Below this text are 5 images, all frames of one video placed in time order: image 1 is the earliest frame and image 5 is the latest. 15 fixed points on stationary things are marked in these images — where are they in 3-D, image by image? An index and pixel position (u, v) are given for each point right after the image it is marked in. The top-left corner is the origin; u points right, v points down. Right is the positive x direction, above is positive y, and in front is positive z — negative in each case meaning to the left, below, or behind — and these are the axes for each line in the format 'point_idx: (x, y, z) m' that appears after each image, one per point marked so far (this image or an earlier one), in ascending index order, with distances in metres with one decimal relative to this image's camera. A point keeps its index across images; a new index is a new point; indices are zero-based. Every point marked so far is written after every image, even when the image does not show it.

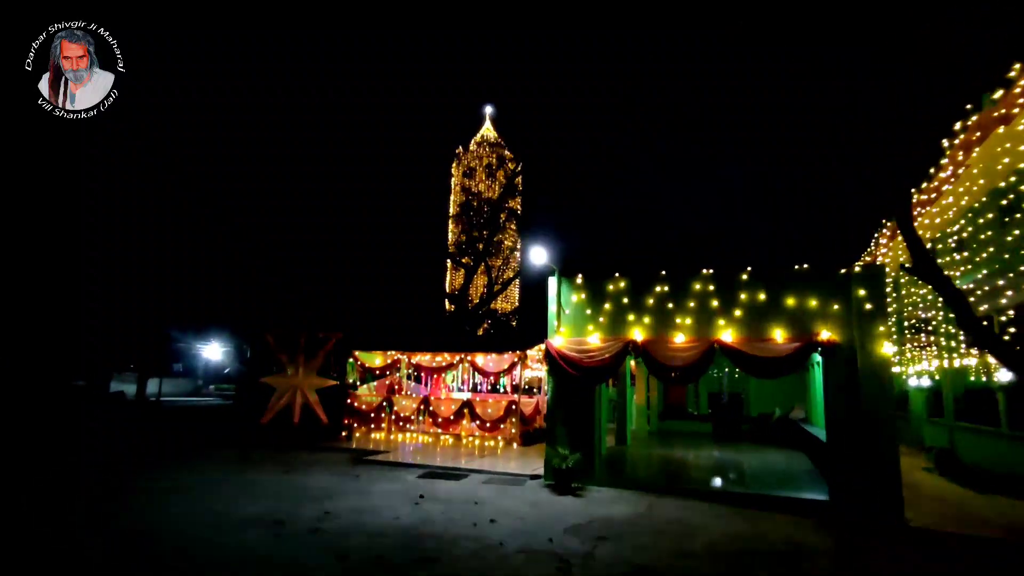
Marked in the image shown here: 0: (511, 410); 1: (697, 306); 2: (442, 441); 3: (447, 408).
0: (0.0, -3.1, +14.6) m
1: (+3.0, -0.3, +9.3) m
2: (-1.8, -4.0, +15.1) m
3: (-1.7, -3.2, +15.4) m
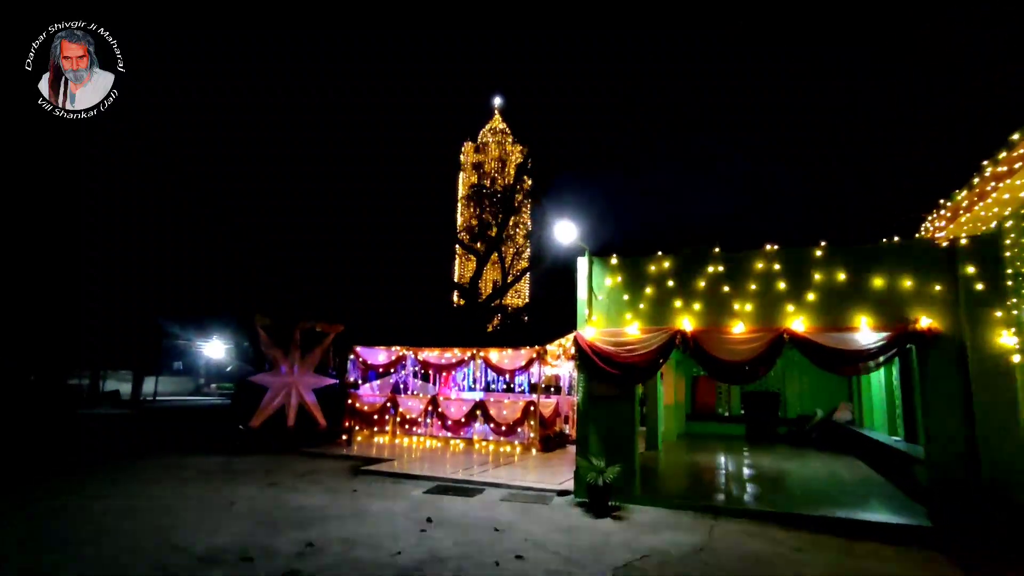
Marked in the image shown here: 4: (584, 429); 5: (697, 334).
0: (+0.4, -2.8, +13.1) m
1: (+3.4, 0.0, +7.8) m
2: (-1.4, -3.7, +13.5) m
3: (-1.3, -3.0, +13.9) m
4: (+1.1, -2.1, +8.4) m
5: (+2.6, -0.6, +7.9) m
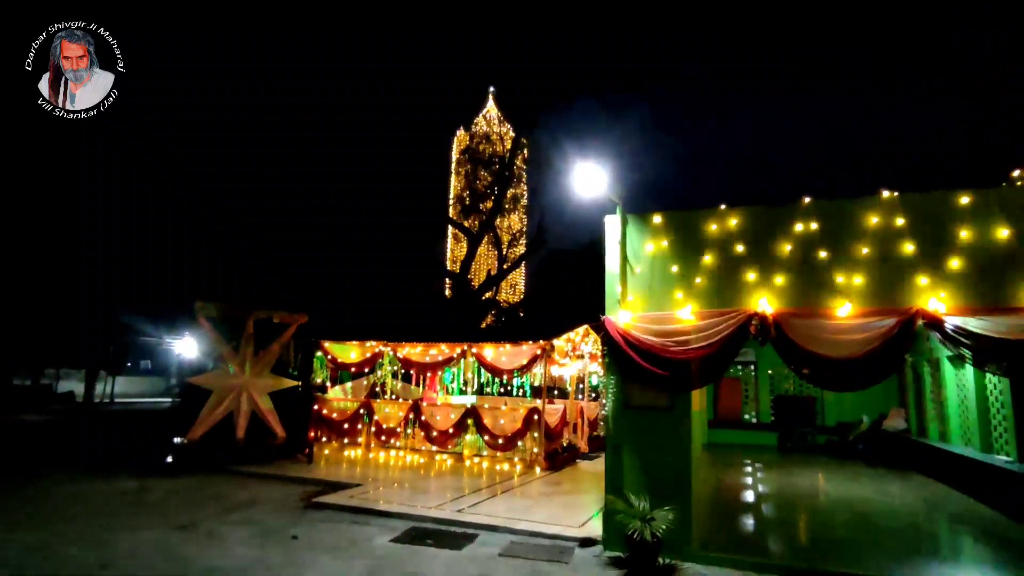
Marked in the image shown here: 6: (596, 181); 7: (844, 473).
0: (+0.4, -2.5, +10.7) m
1: (+3.4, +0.3, +5.4) m
2: (-1.4, -3.4, +11.1) m
3: (-1.3, -2.6, +11.4) m
4: (+1.1, -1.7, +6.0) m
5: (+2.6, -0.3, +5.5) m
6: (+0.9, +1.2, +6.4) m
7: (+7.1, -3.9, +12.2) m
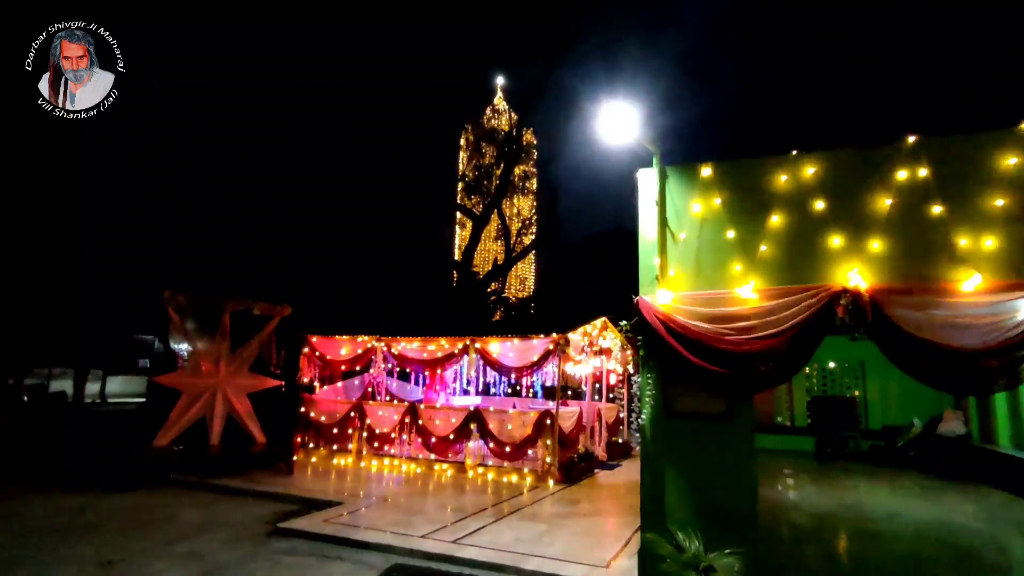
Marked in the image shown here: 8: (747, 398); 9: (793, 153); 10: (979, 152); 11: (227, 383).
0: (+0.5, -2.3, +9.3) m
1: (+3.5, +0.6, +4.0) m
2: (-1.3, -3.2, +9.8) m
3: (-1.2, -2.4, +10.1) m
4: (+1.2, -1.5, +4.6) m
5: (+2.7, -0.1, +4.1) m
6: (+1.0, +1.4, +5.0) m
7: (+7.3, -3.7, +10.7) m
8: (+1.9, -0.9, +4.5) m
9: (+2.3, +1.1, +4.7) m
10: (+3.3, +1.0, +4.1) m
11: (-5.0, -1.7, +10.1) m
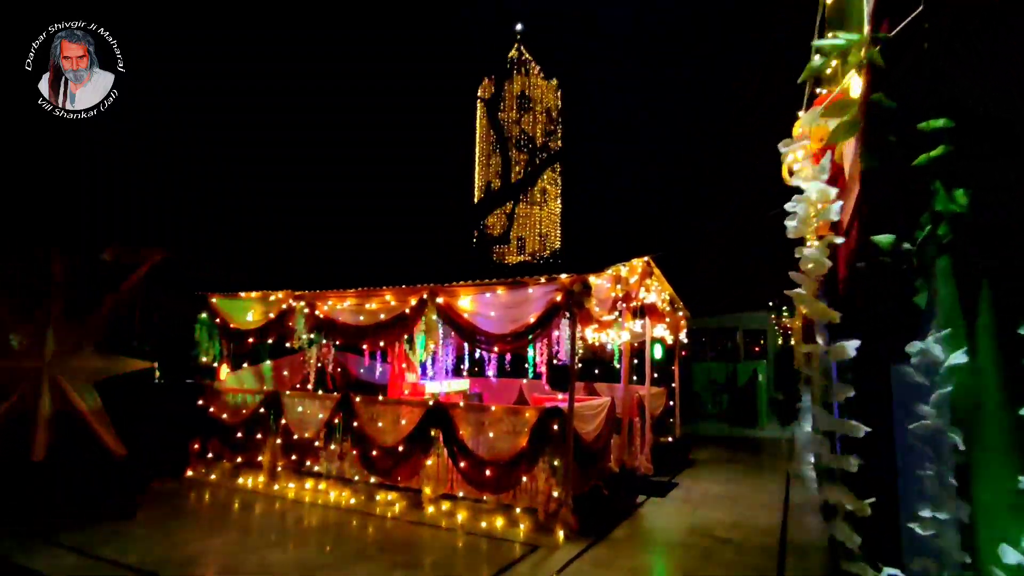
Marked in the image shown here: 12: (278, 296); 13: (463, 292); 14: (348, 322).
0: (+0.4, -1.4, +5.4) m
1: (+3.0, +1.2, -0.2) m
2: (-1.4, -2.3, +6.0) m
3: (-1.3, -1.5, +6.3) m
4: (+0.7, -0.8, +0.7) m
5: (+2.2, +0.6, 0.0) m
6: (+0.5, +2.1, +1.0) m
7: (+7.2, -2.6, +6.5) m
8: (+1.4, -0.2, +0.5) m
9: (+1.8, +1.8, +0.5) m
10: (+2.8, +1.7, -0.1) m
11: (-5.1, -0.9, +6.4) m
12: (-3.0, -0.1, +7.3) m
13: (-0.5, 0.0, +6.2) m
14: (-1.9, -0.4, +6.8) m
